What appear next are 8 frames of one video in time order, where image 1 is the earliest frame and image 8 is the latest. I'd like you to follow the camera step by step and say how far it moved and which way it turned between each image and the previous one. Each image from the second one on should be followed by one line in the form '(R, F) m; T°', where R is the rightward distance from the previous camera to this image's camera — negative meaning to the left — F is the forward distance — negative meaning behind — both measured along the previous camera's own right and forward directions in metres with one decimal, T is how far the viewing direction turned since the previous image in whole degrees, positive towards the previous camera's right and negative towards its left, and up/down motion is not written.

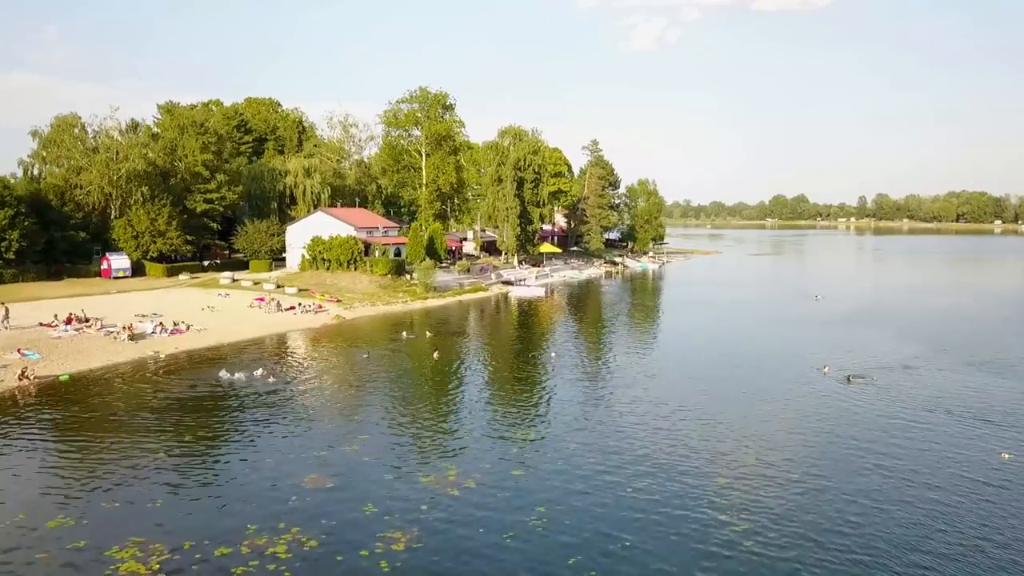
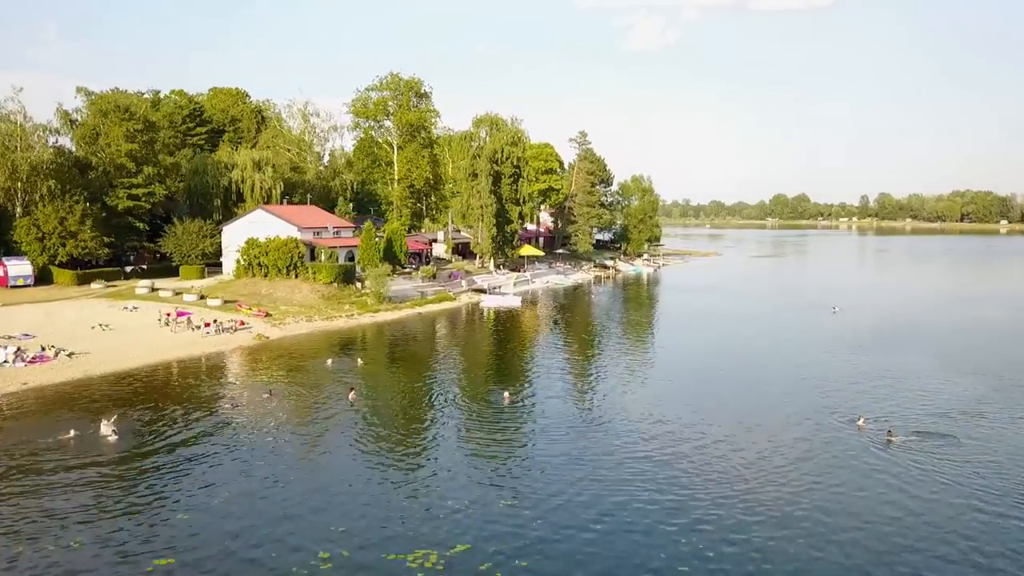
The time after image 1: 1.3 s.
(+3.3, +9.9) m; 0°
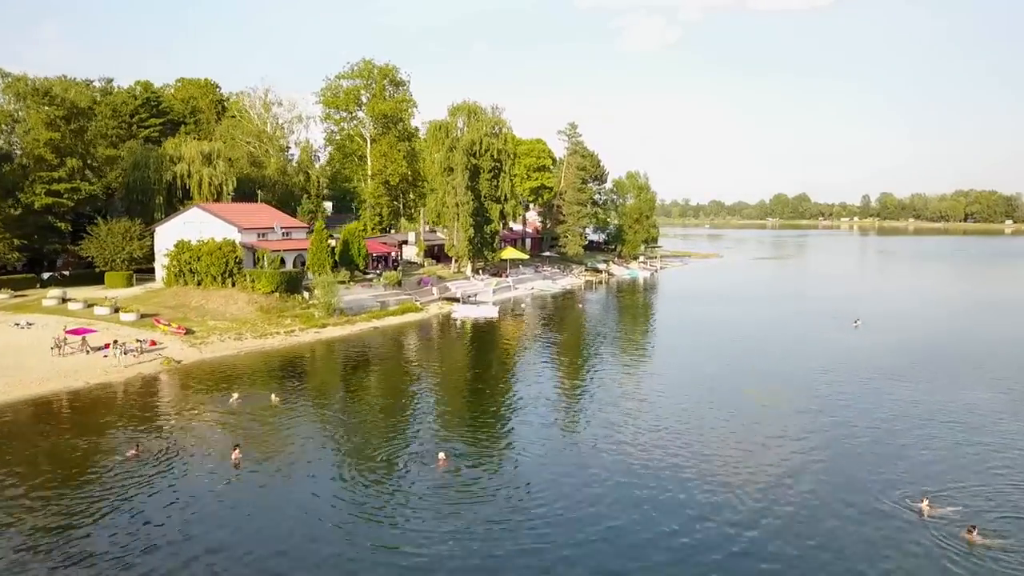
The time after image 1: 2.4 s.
(+2.5, +8.3) m; 0°
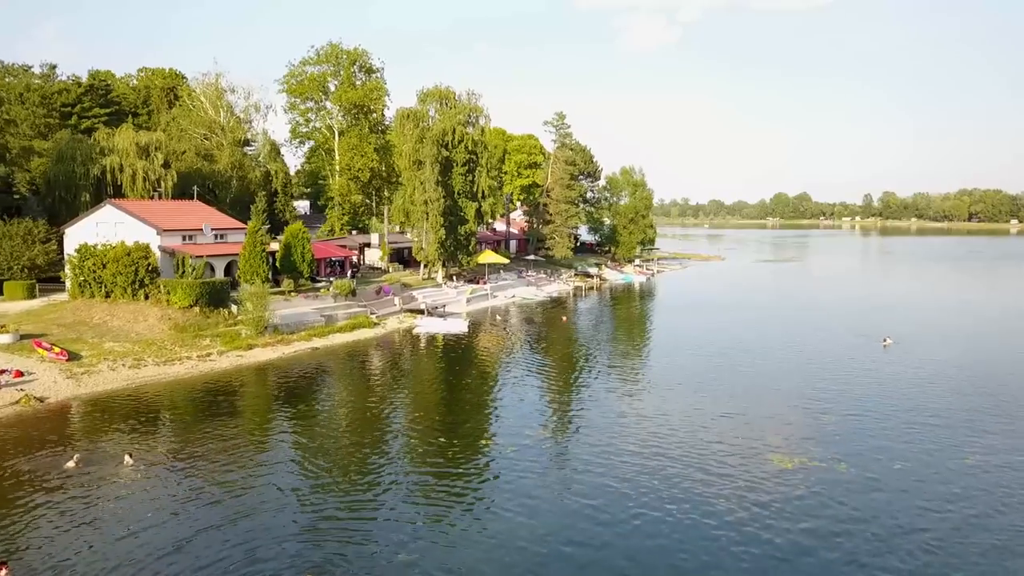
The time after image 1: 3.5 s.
(+2.5, +8.4) m; 0°
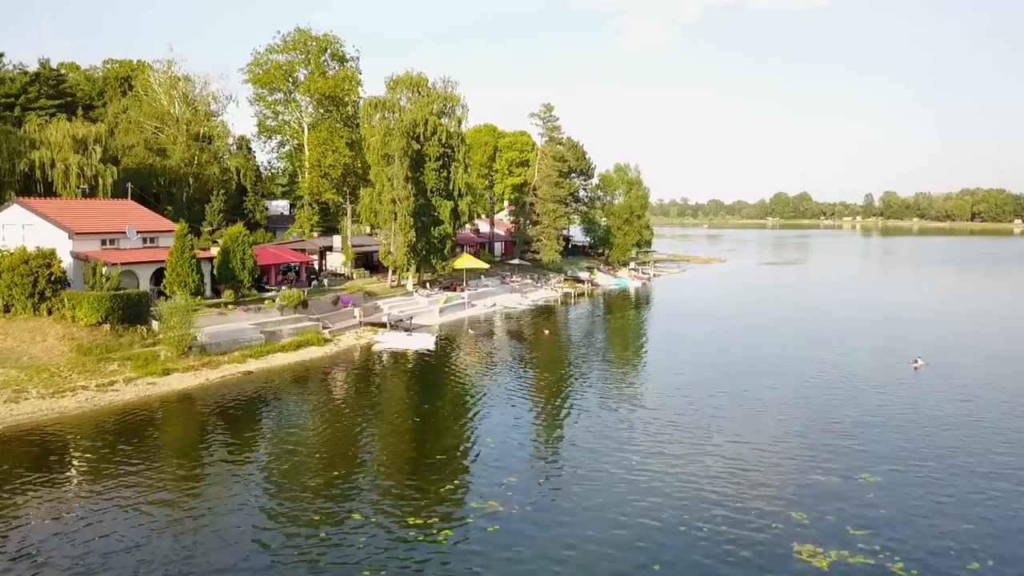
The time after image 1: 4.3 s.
(+2.0, +6.5) m; 0°
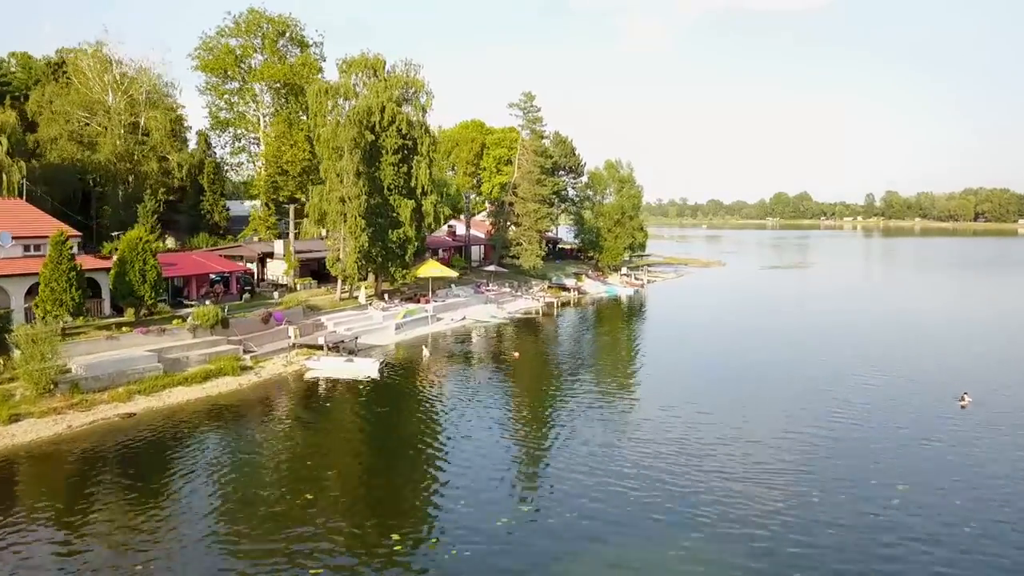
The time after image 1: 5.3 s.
(+2.6, +7.6) m; 0°
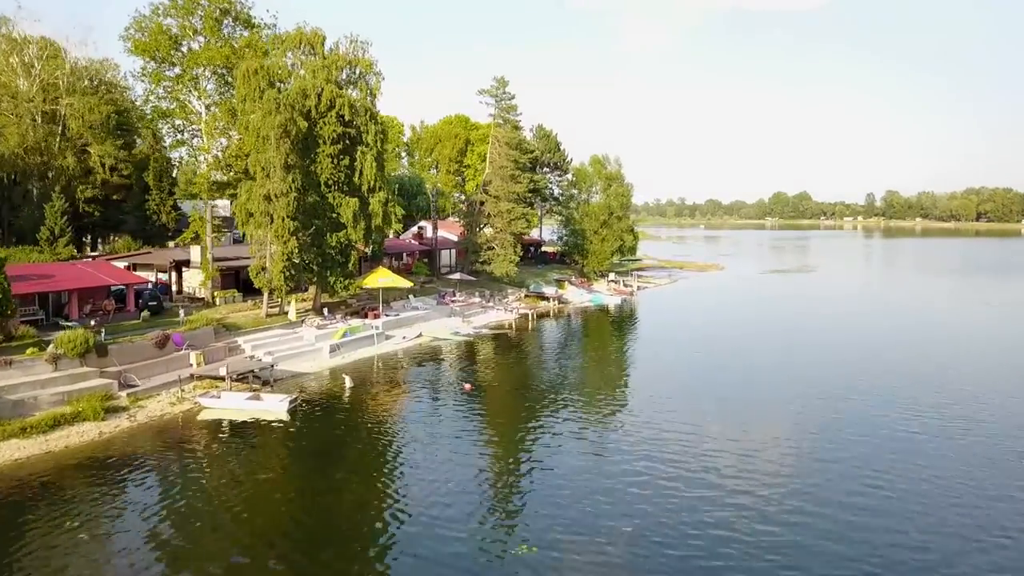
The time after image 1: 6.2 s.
(+2.9, +7.6) m; 0°
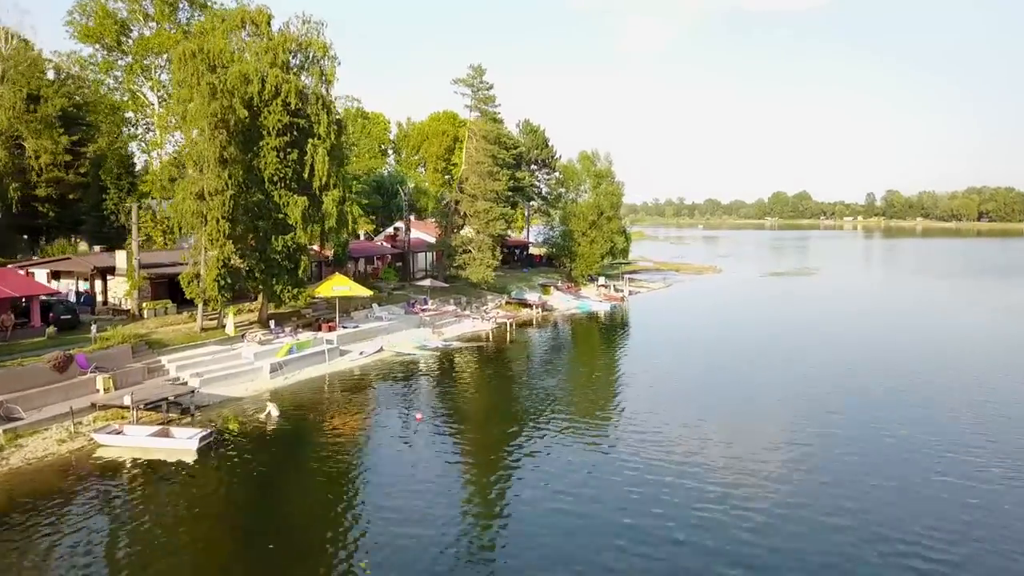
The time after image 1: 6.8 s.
(+2.0, +5.0) m; 0°
